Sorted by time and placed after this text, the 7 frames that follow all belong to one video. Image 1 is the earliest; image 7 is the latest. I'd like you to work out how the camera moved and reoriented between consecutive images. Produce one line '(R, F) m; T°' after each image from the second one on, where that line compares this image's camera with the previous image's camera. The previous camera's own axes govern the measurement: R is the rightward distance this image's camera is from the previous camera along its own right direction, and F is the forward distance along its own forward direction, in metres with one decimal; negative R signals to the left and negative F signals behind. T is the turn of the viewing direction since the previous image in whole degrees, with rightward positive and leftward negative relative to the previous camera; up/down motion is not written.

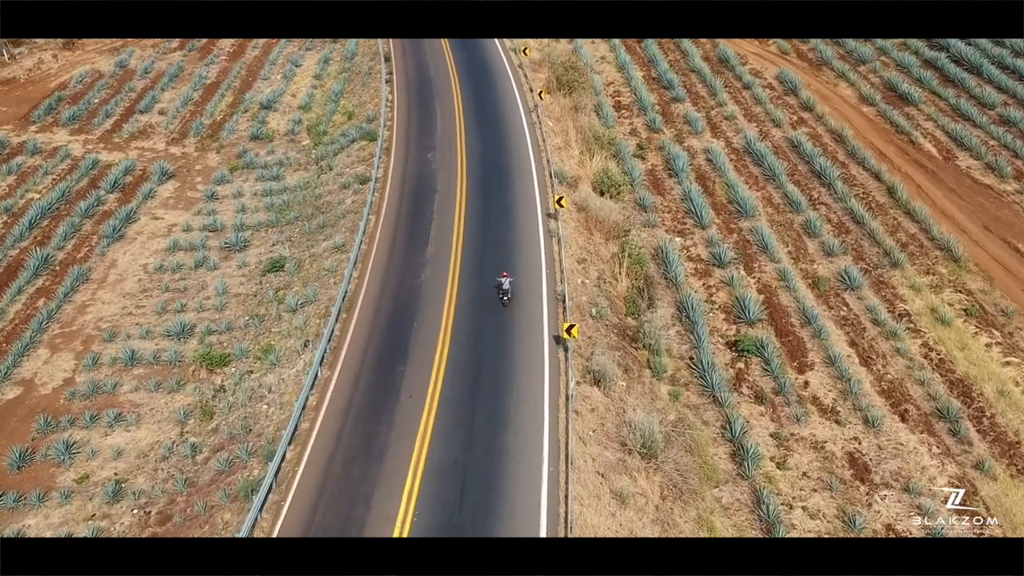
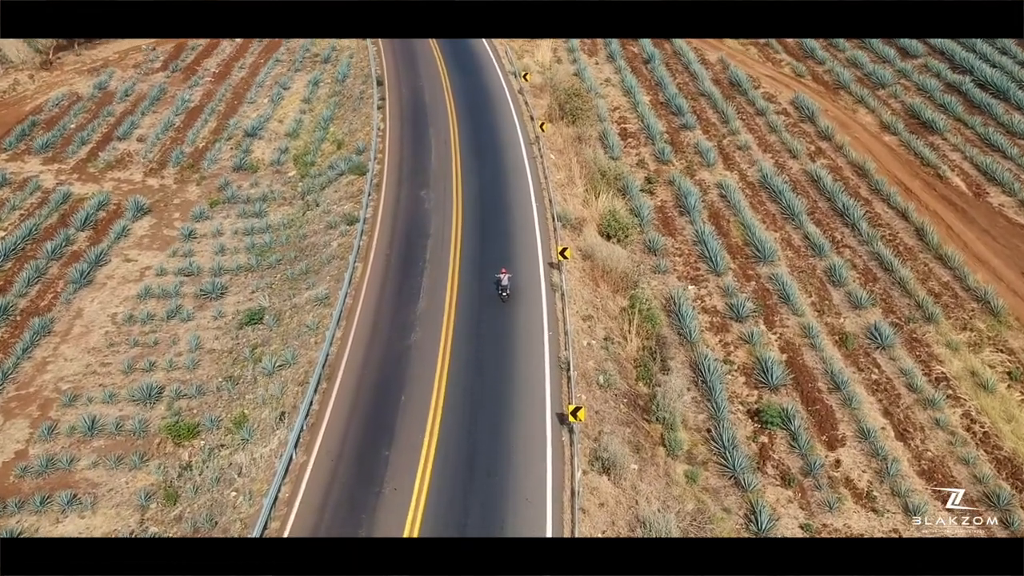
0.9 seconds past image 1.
(0.0, +2.0) m; 0°
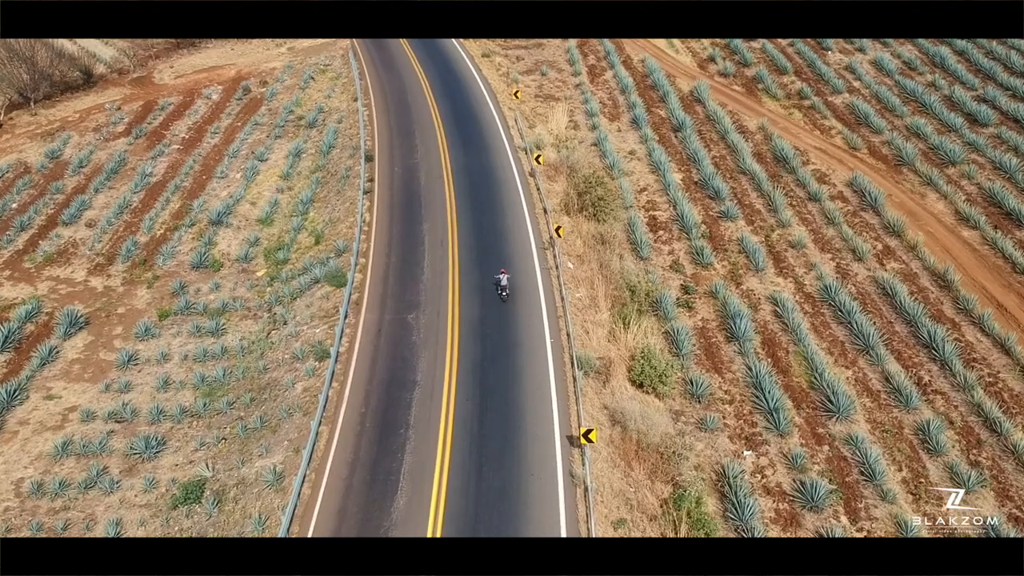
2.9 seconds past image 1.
(0.0, +4.8) m; -1°
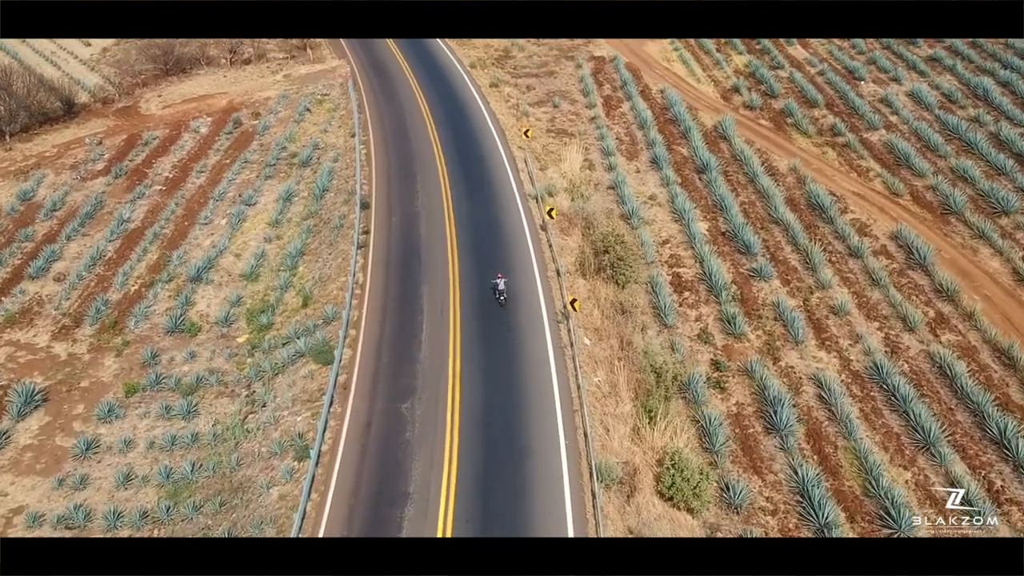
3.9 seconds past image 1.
(0.0, +2.6) m; -1°
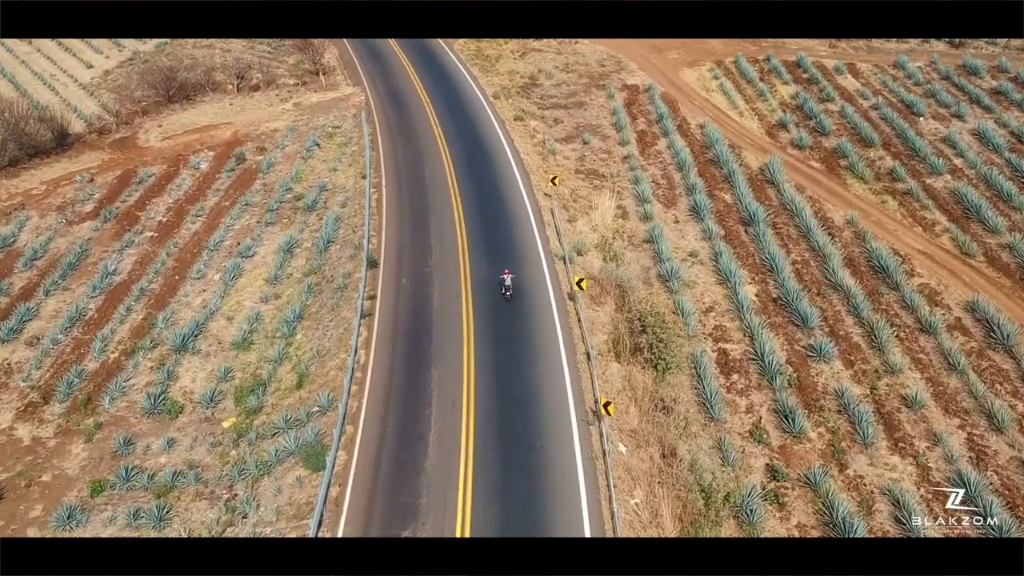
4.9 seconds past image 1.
(0.0, +2.9) m; -1°
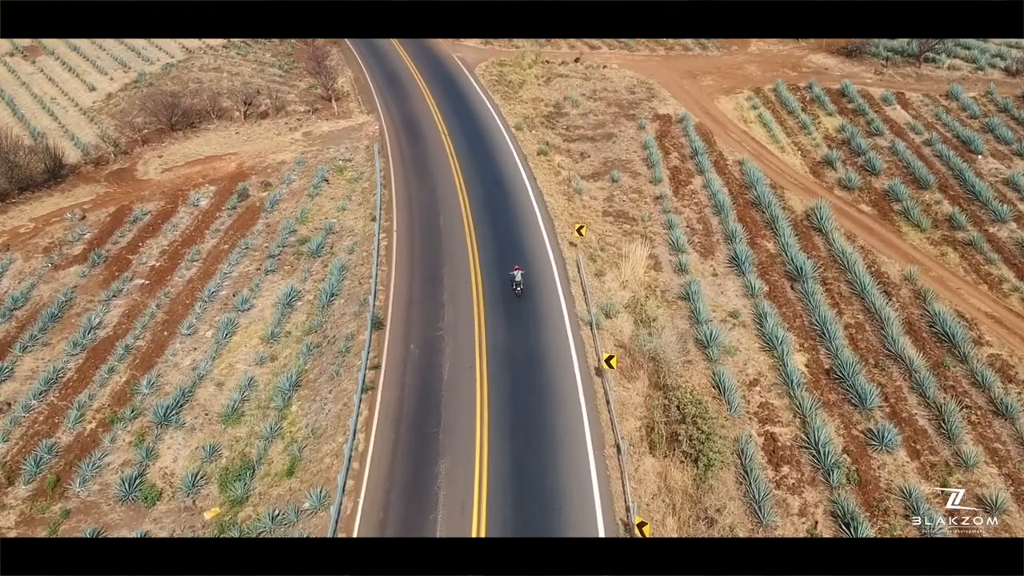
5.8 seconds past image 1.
(0.0, +2.4) m; -1°
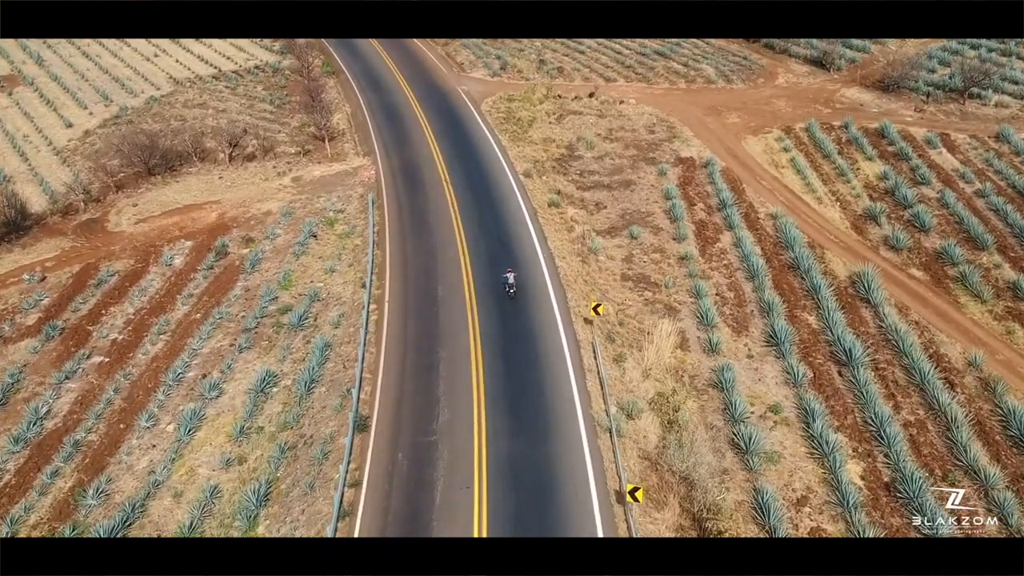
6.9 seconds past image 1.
(+0.1, +3.0) m; -1°
